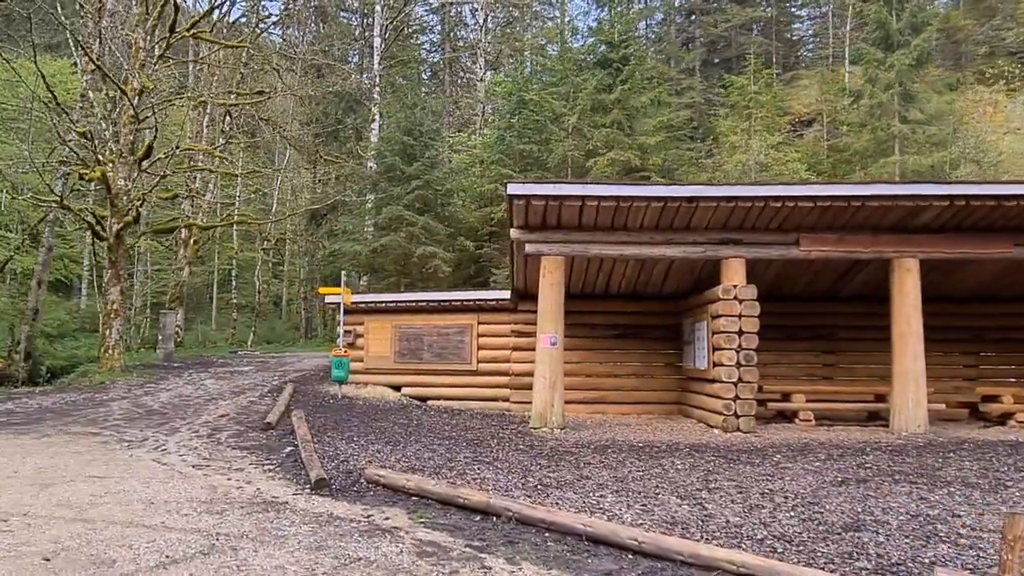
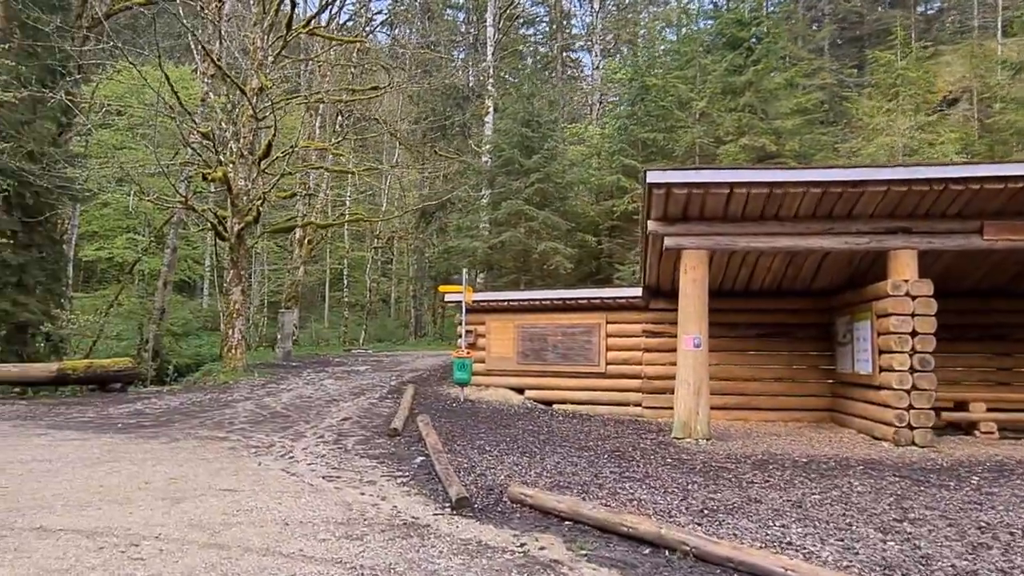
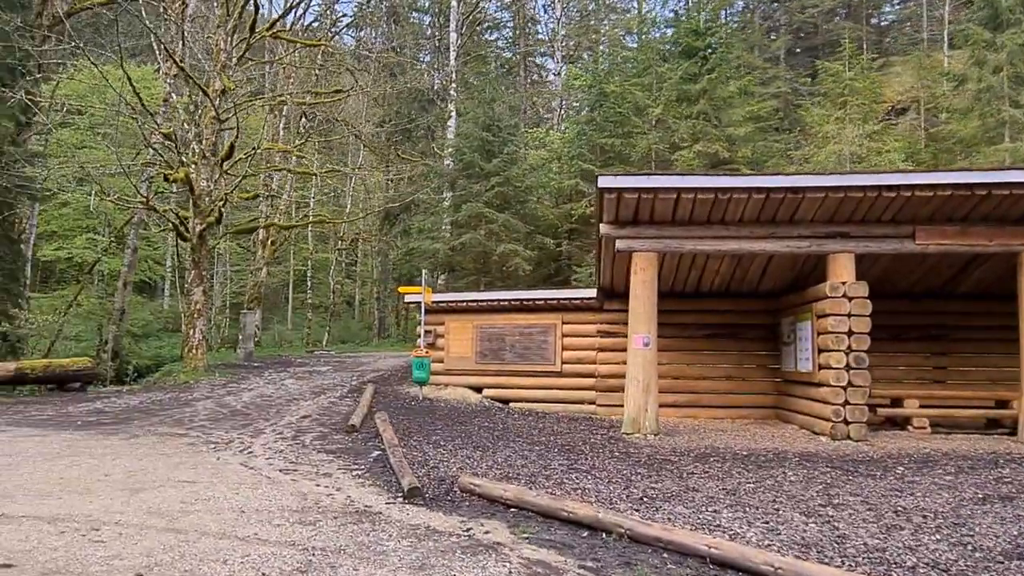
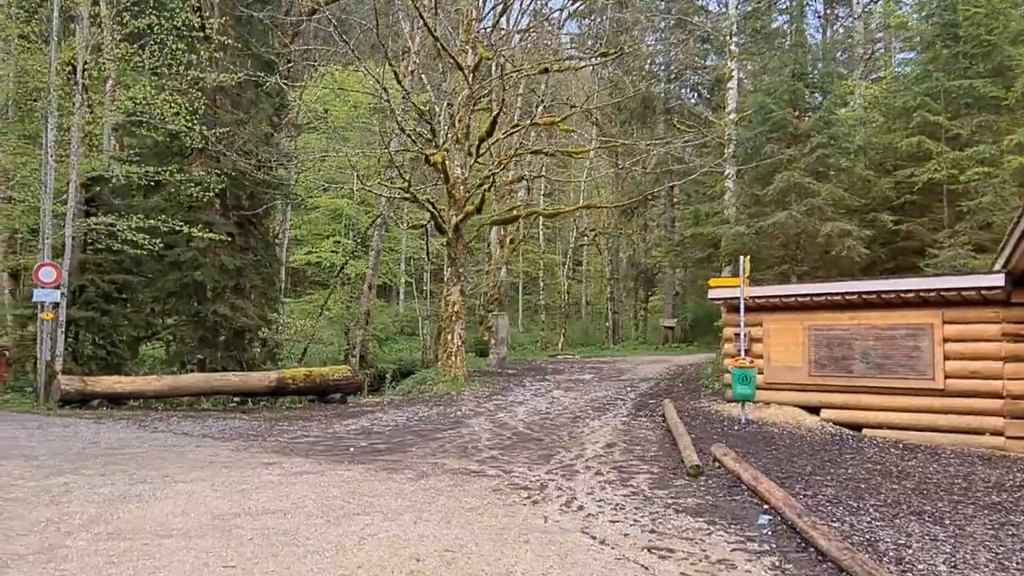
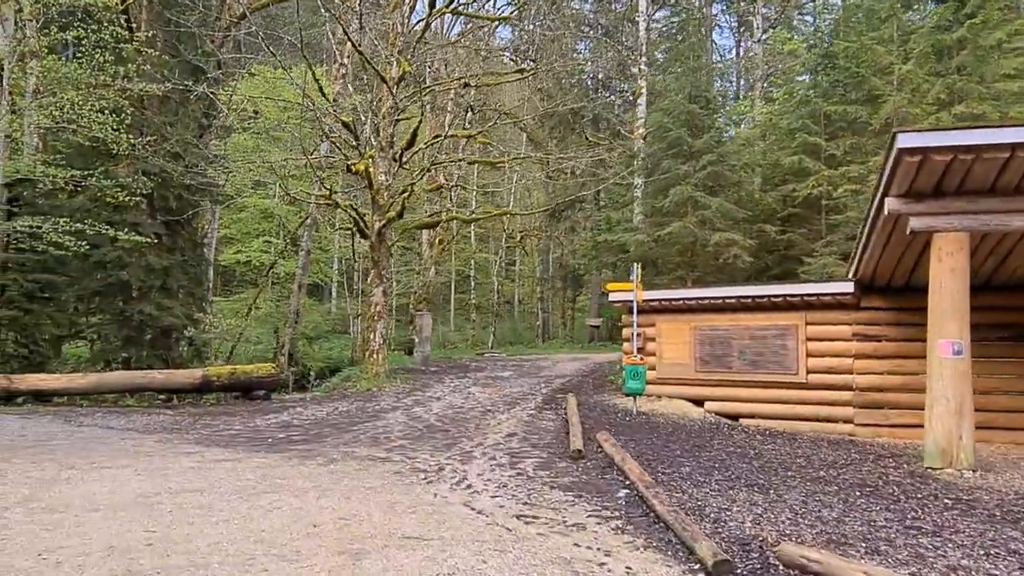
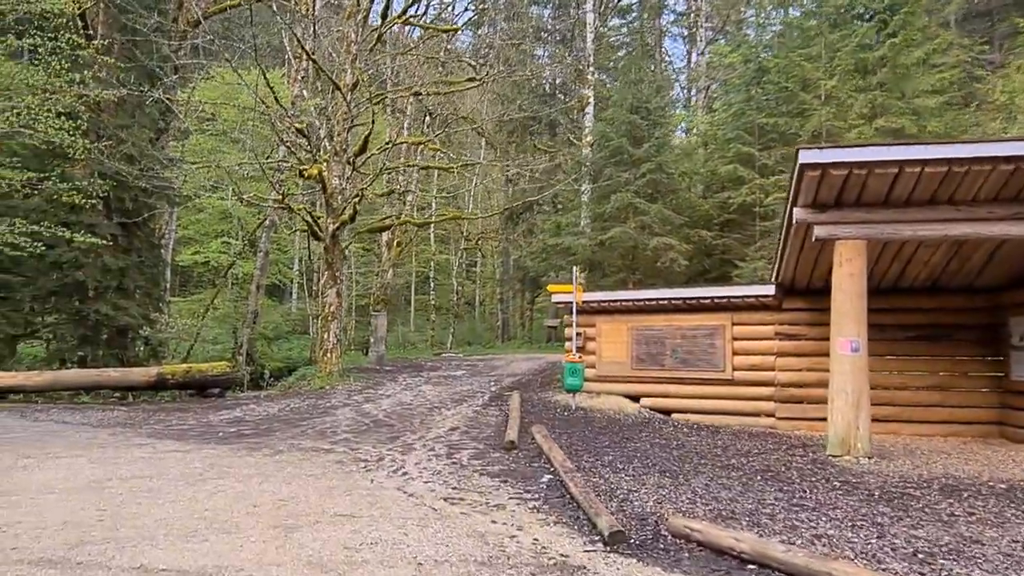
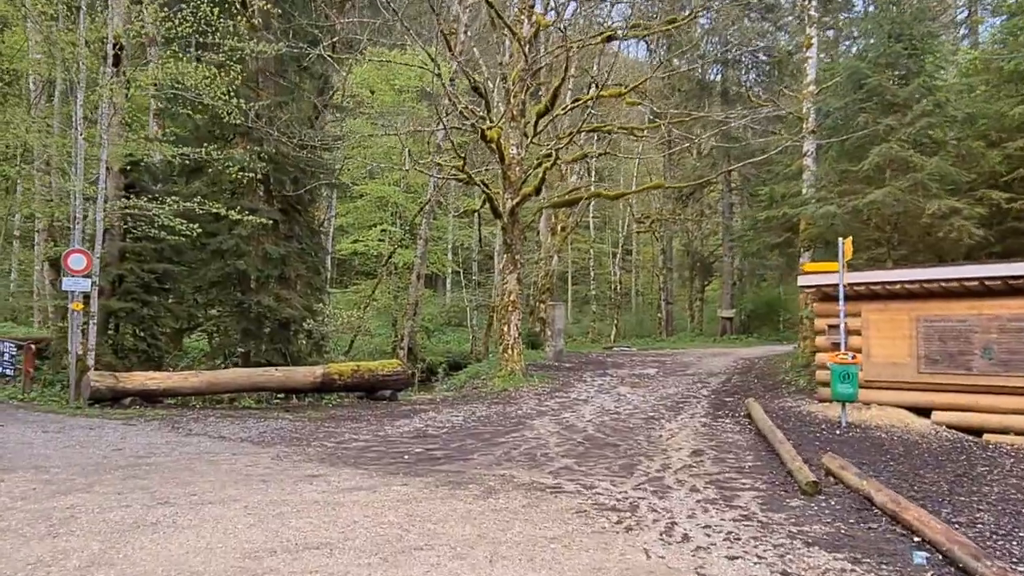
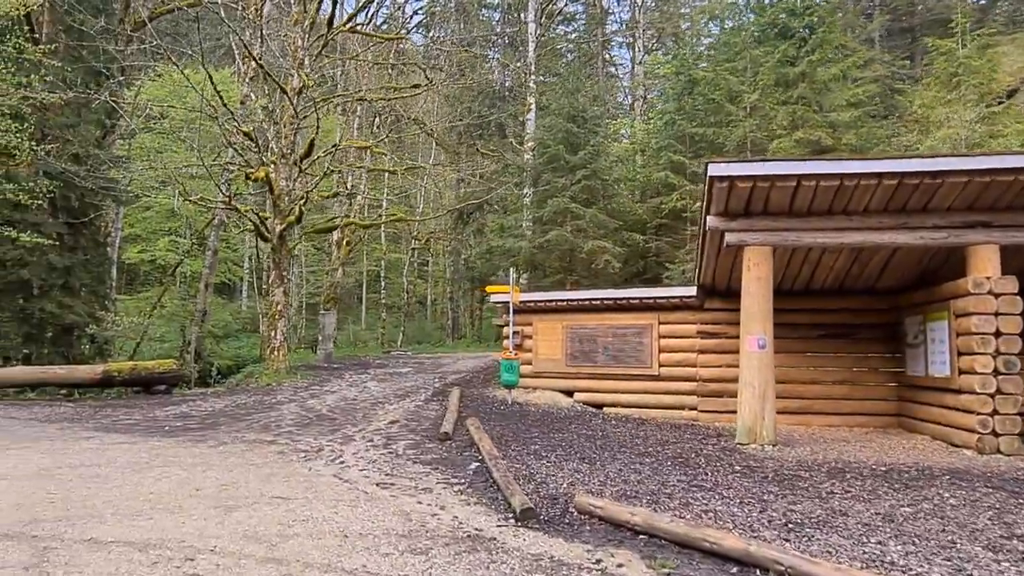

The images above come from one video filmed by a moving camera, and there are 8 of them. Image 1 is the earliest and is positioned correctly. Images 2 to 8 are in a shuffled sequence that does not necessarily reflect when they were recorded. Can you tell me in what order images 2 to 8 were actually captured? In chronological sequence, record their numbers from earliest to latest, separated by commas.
3, 2, 8, 6, 5, 4, 7
